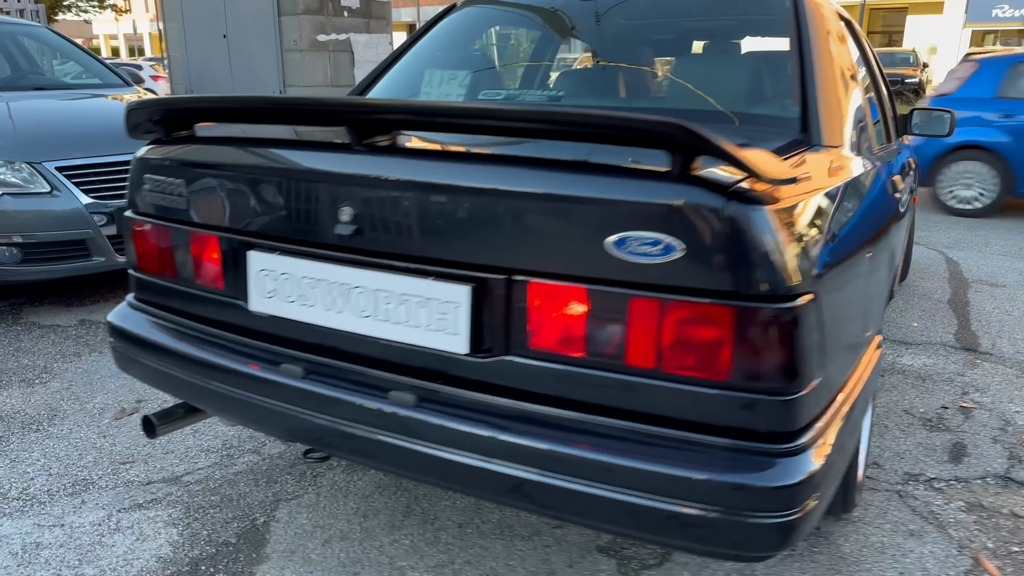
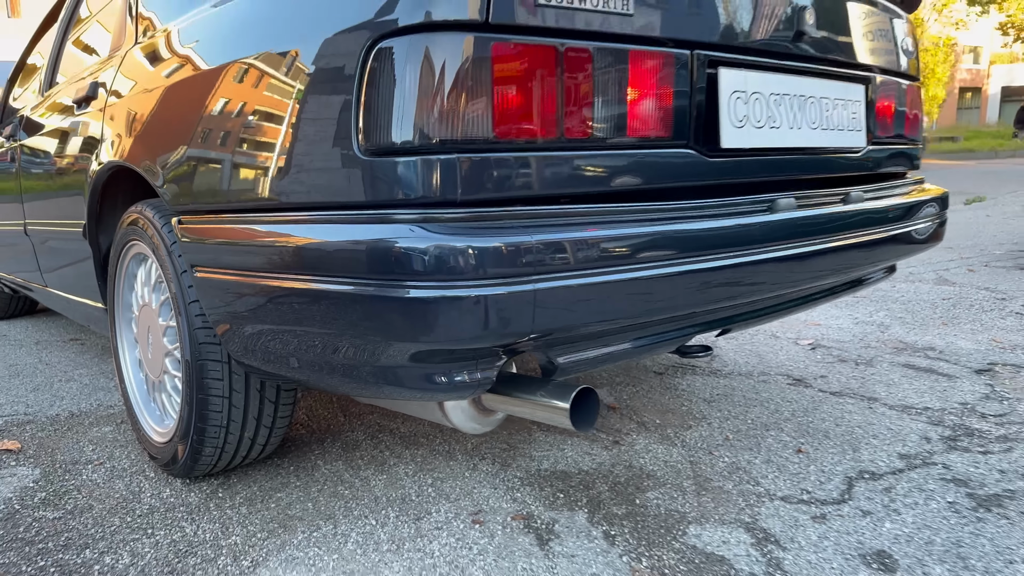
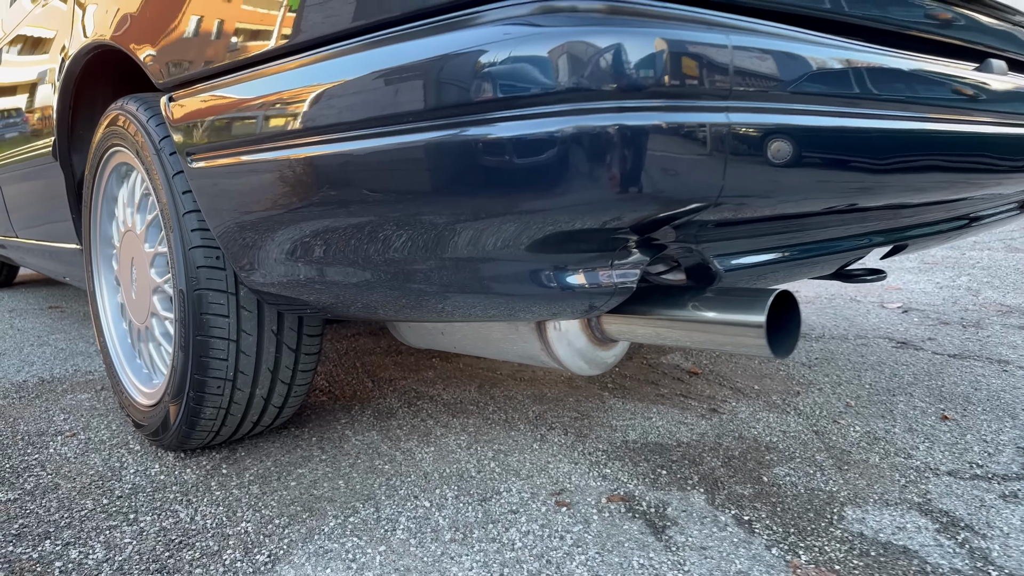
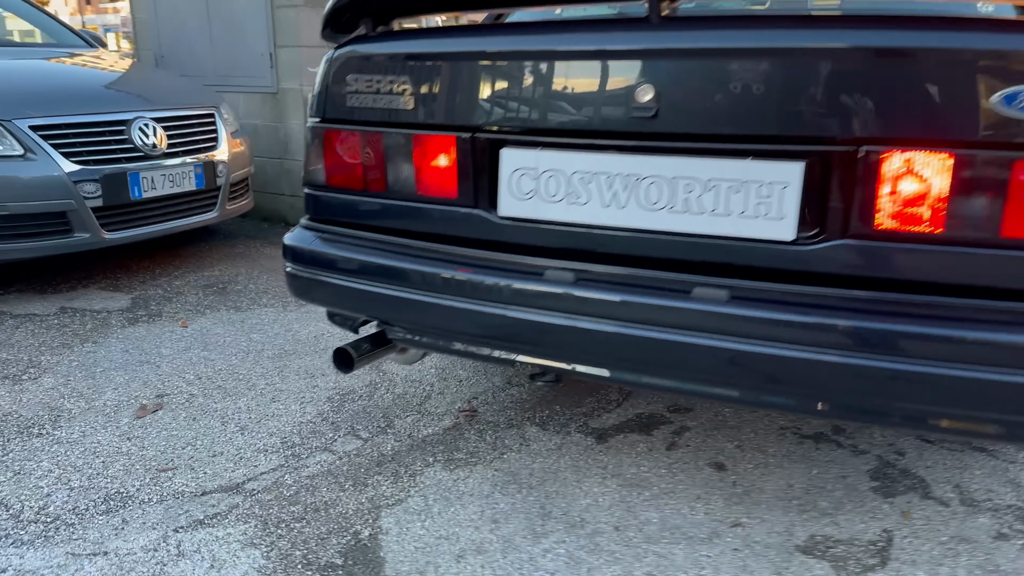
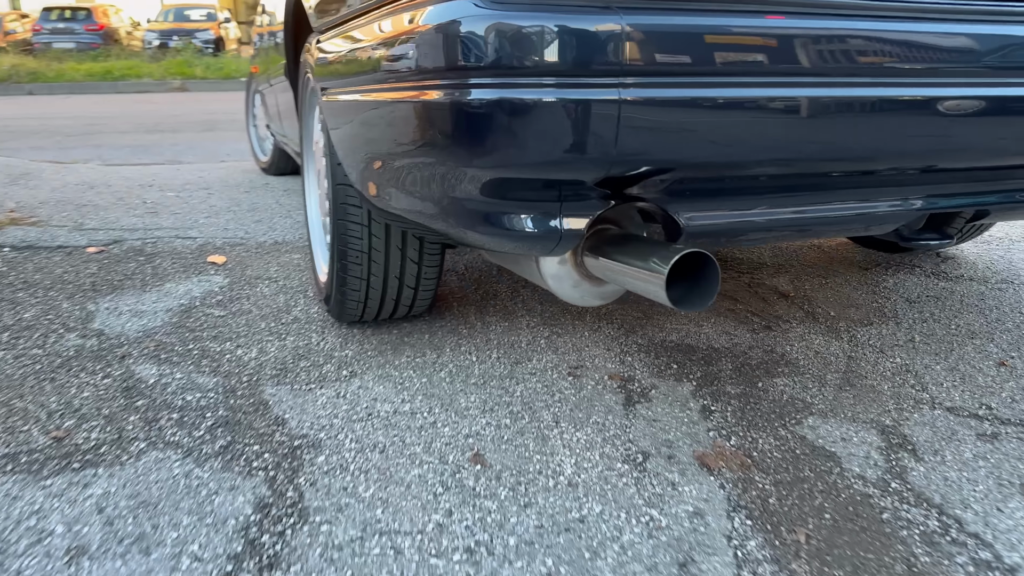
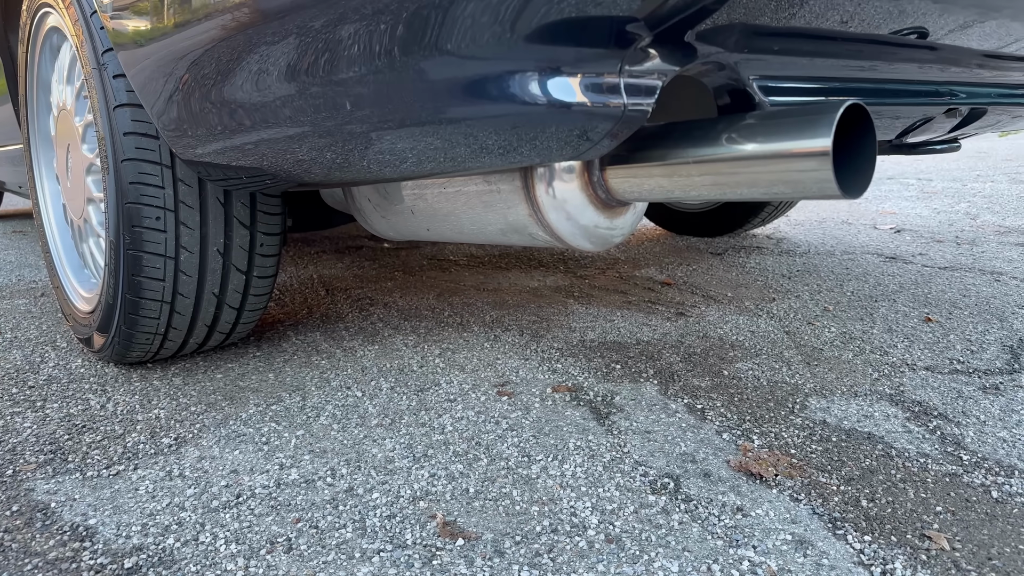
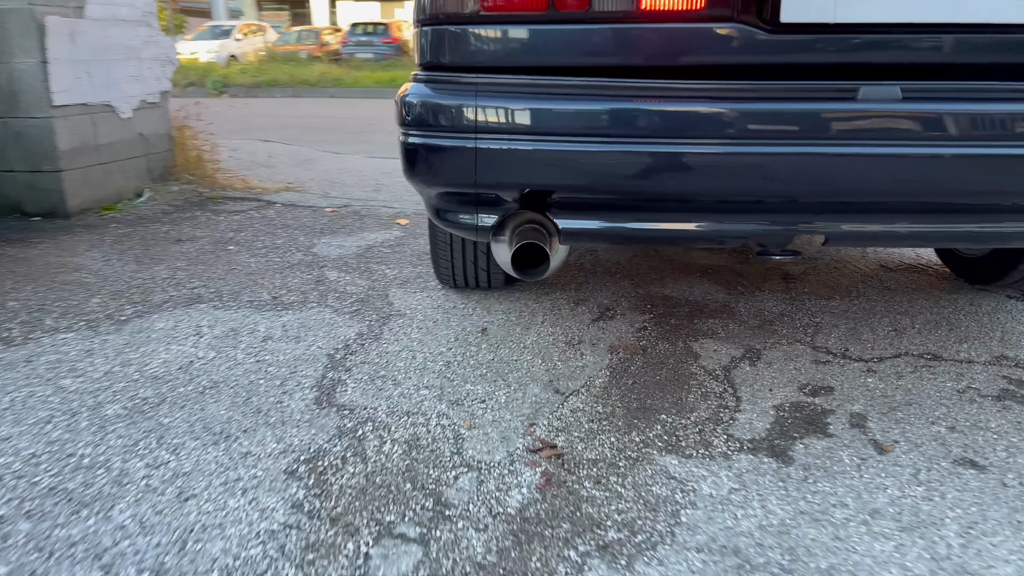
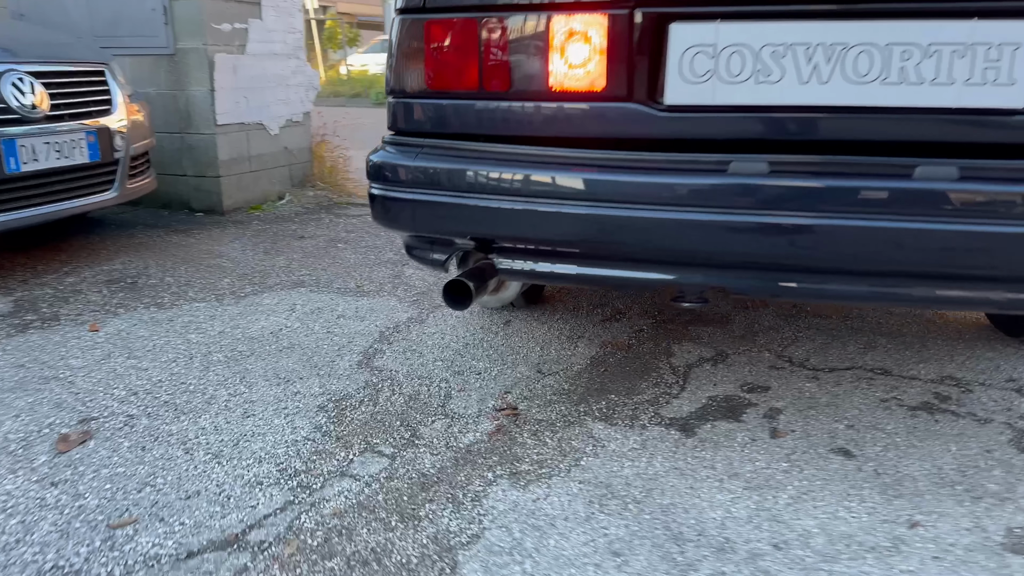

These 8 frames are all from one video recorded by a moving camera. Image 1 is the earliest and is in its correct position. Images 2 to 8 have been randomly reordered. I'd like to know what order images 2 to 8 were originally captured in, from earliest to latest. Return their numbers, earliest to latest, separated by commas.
4, 8, 7, 5, 6, 3, 2
